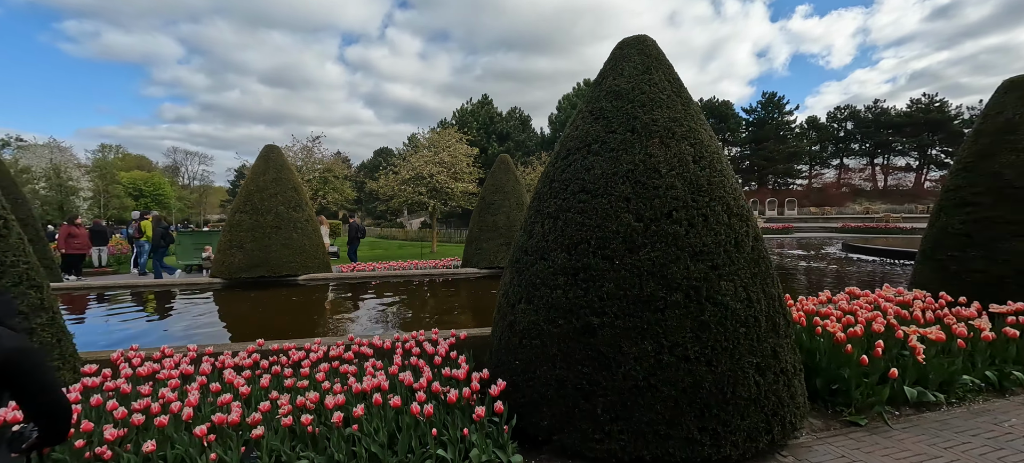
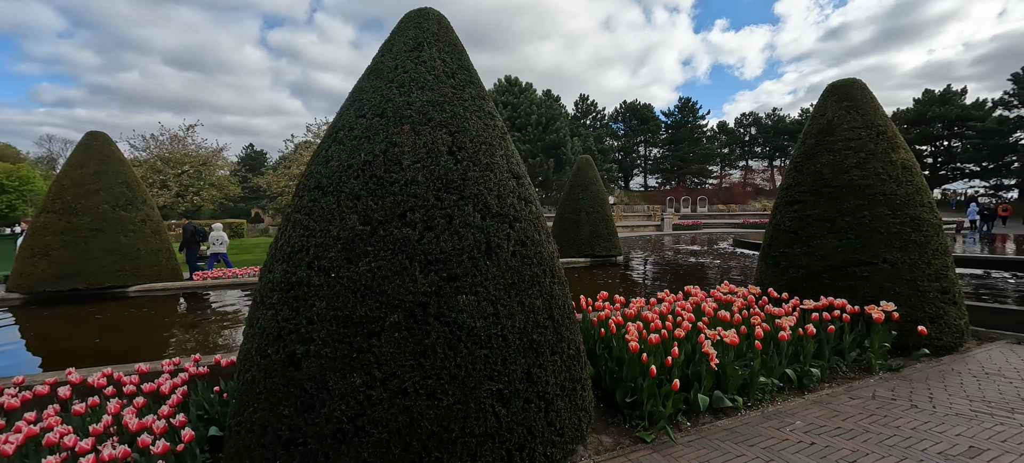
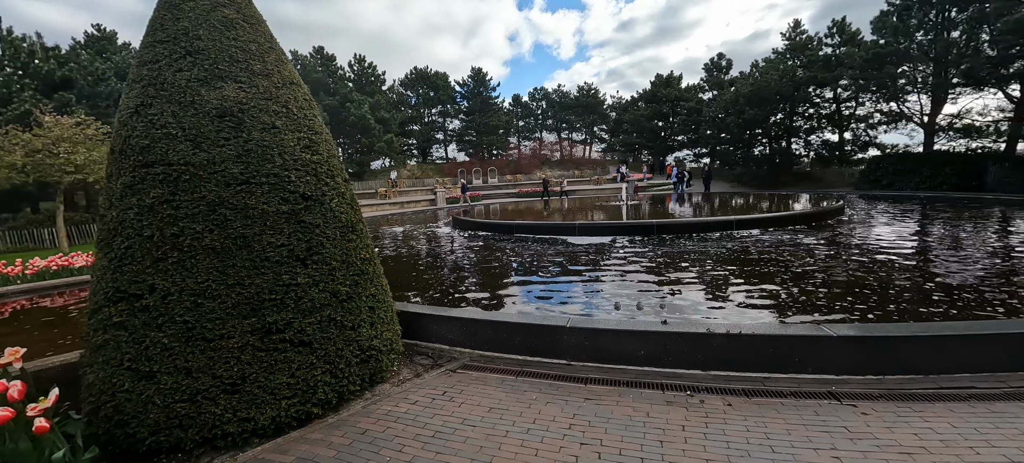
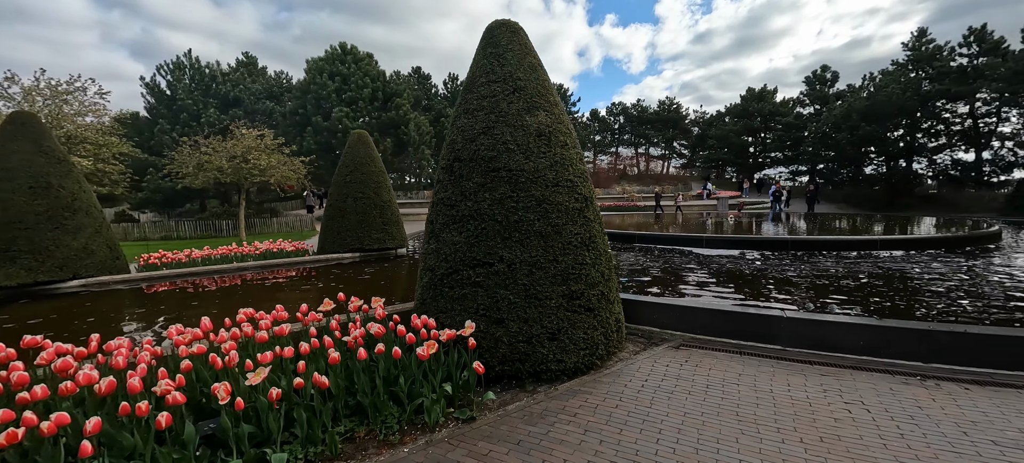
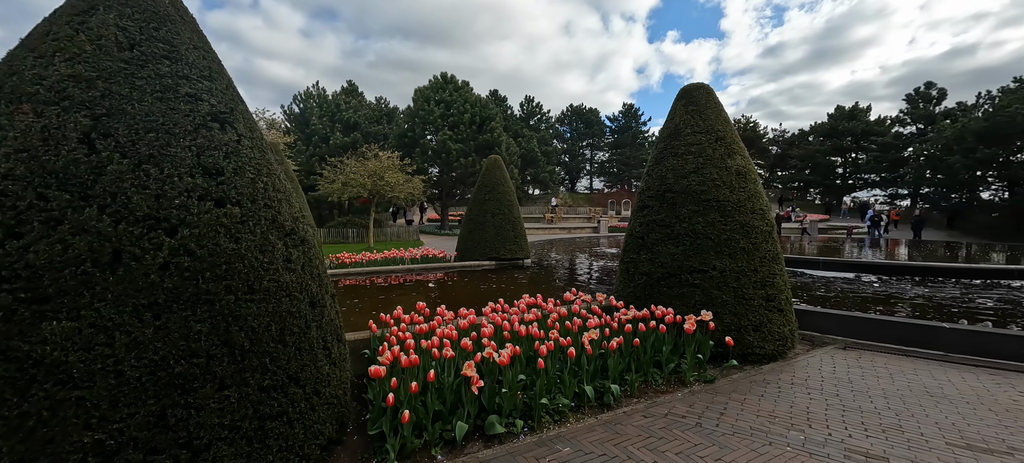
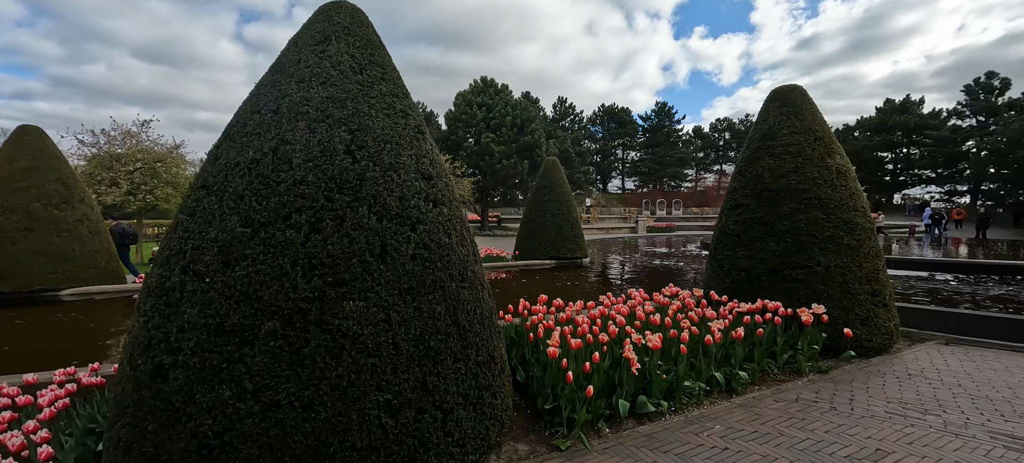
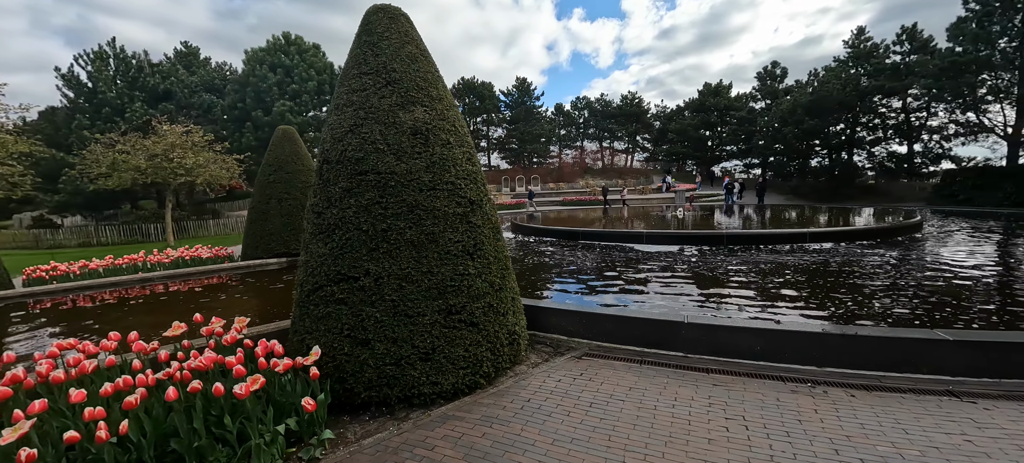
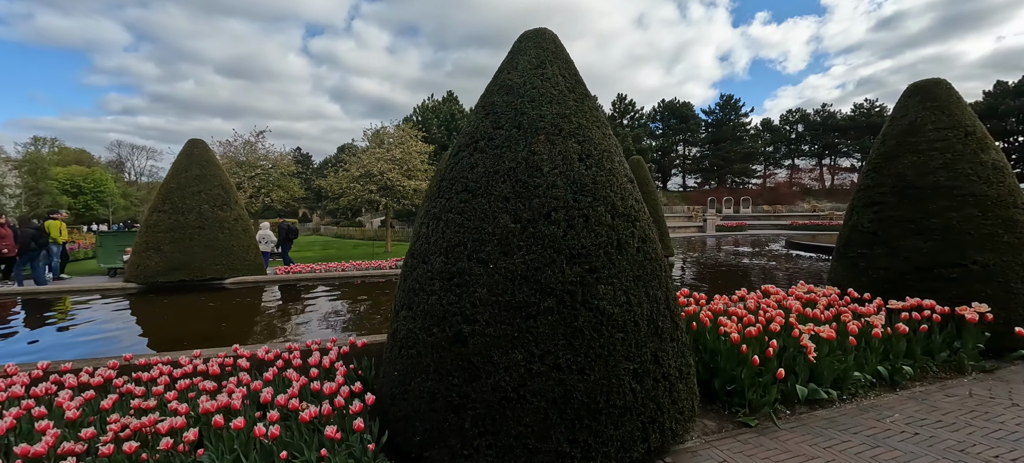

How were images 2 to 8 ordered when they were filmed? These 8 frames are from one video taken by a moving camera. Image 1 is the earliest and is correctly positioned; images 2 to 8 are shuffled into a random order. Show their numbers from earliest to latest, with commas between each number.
8, 2, 6, 5, 4, 7, 3
